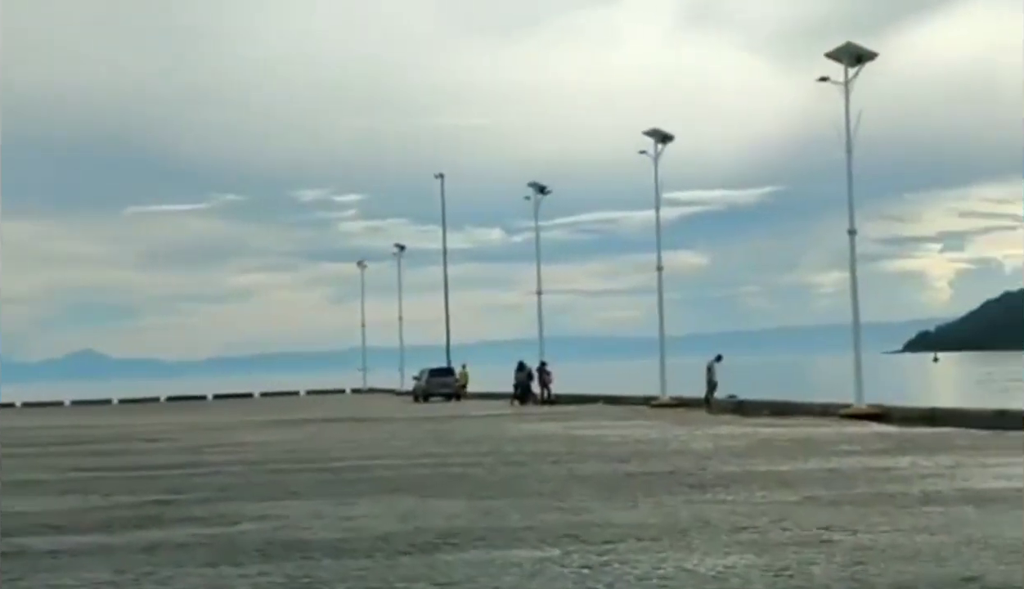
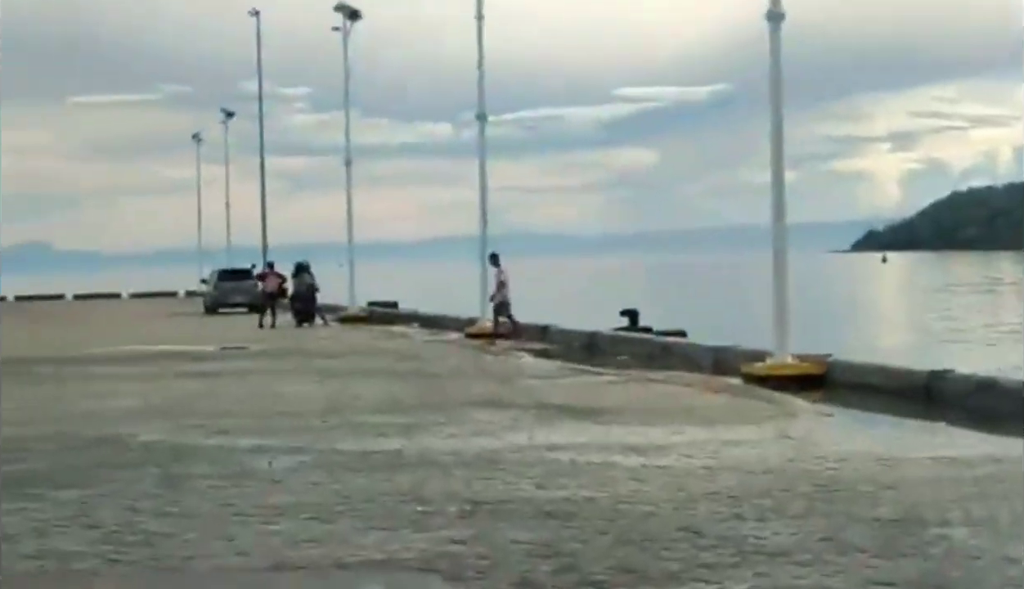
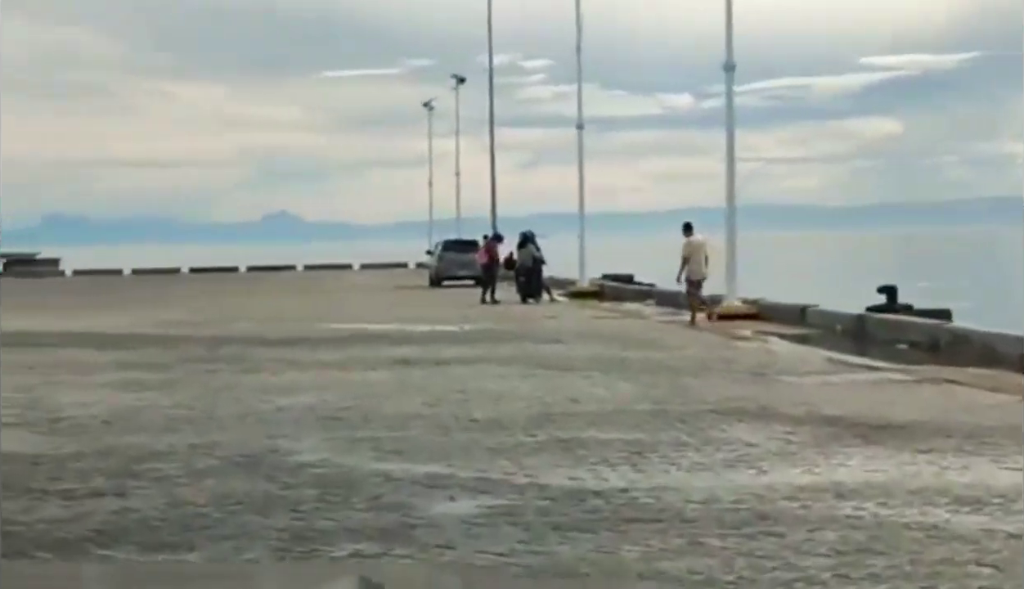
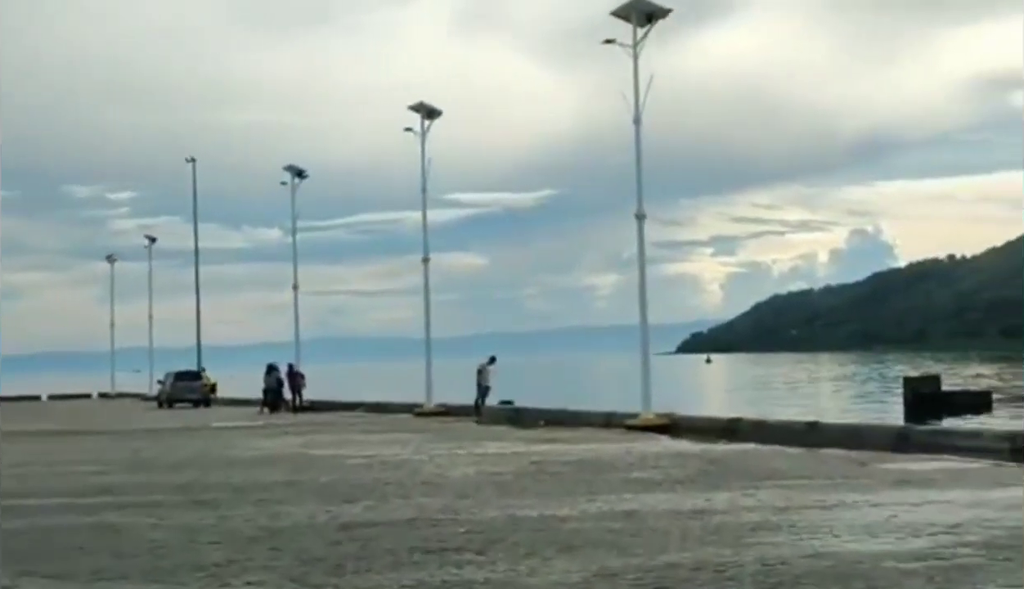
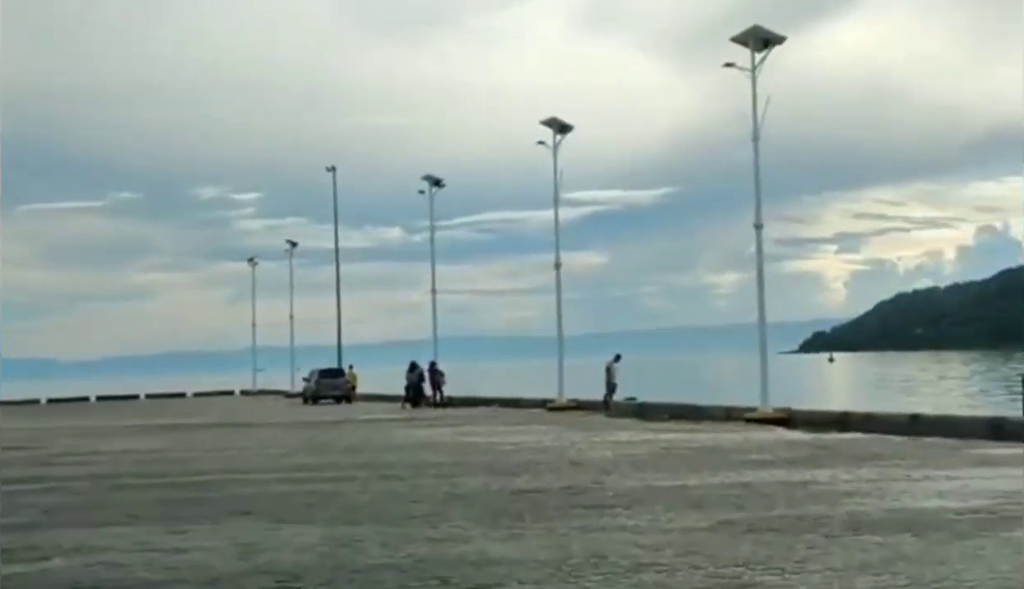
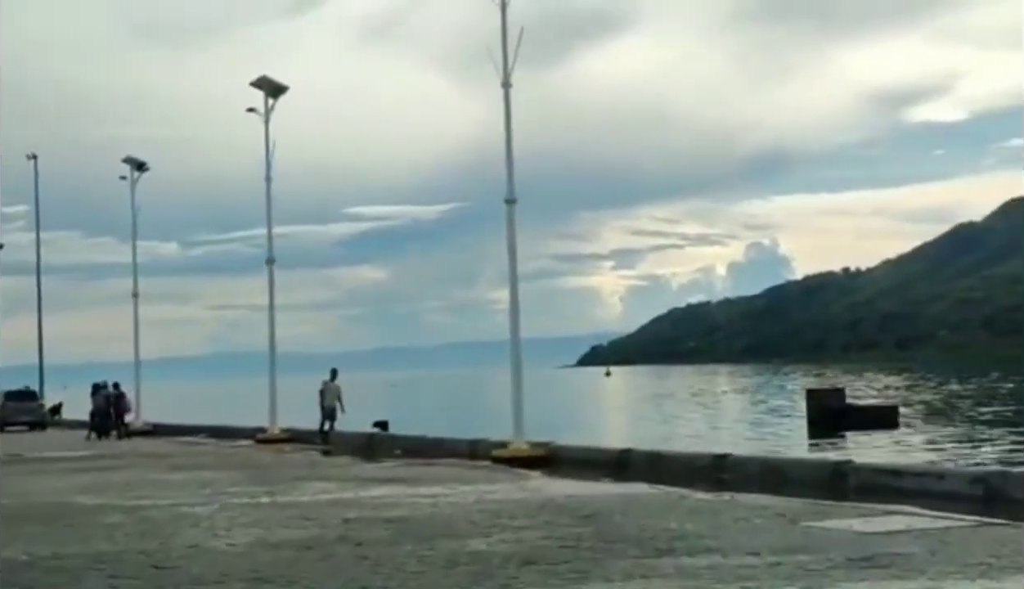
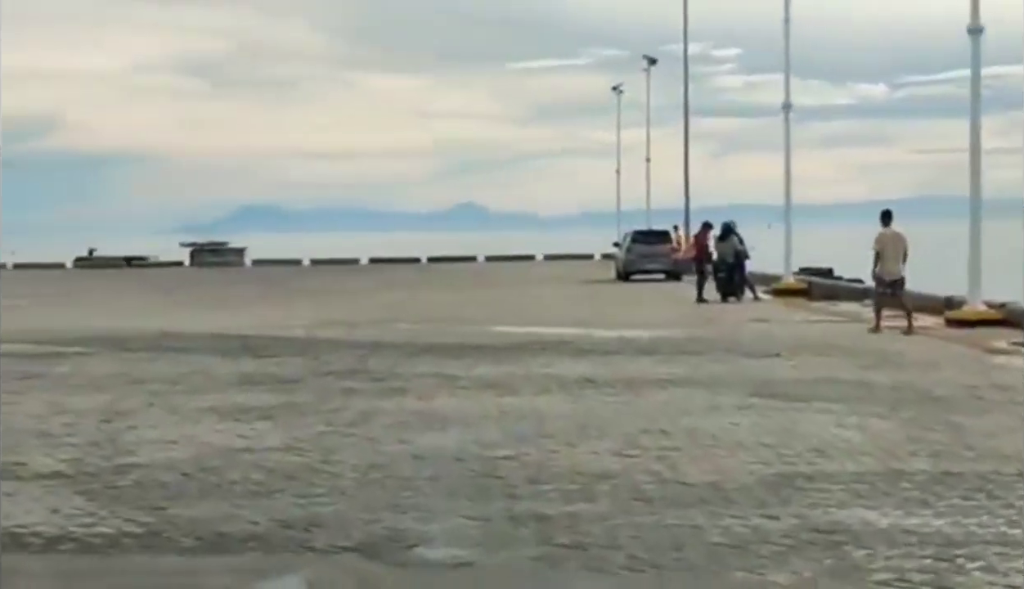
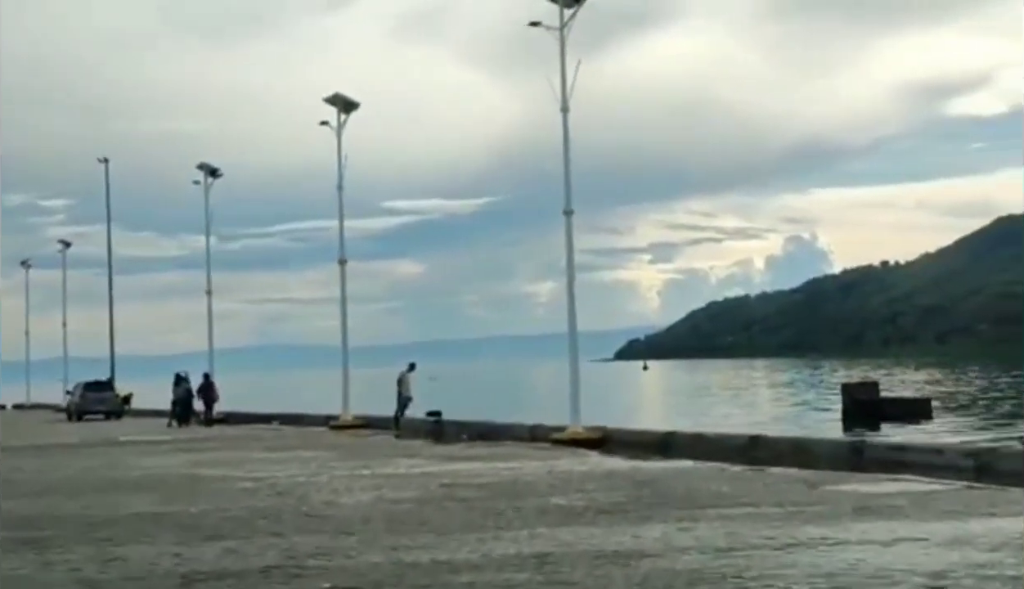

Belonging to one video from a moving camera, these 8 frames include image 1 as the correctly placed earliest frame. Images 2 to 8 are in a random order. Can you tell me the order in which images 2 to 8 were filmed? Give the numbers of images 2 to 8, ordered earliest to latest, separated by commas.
5, 4, 8, 6, 2, 3, 7
